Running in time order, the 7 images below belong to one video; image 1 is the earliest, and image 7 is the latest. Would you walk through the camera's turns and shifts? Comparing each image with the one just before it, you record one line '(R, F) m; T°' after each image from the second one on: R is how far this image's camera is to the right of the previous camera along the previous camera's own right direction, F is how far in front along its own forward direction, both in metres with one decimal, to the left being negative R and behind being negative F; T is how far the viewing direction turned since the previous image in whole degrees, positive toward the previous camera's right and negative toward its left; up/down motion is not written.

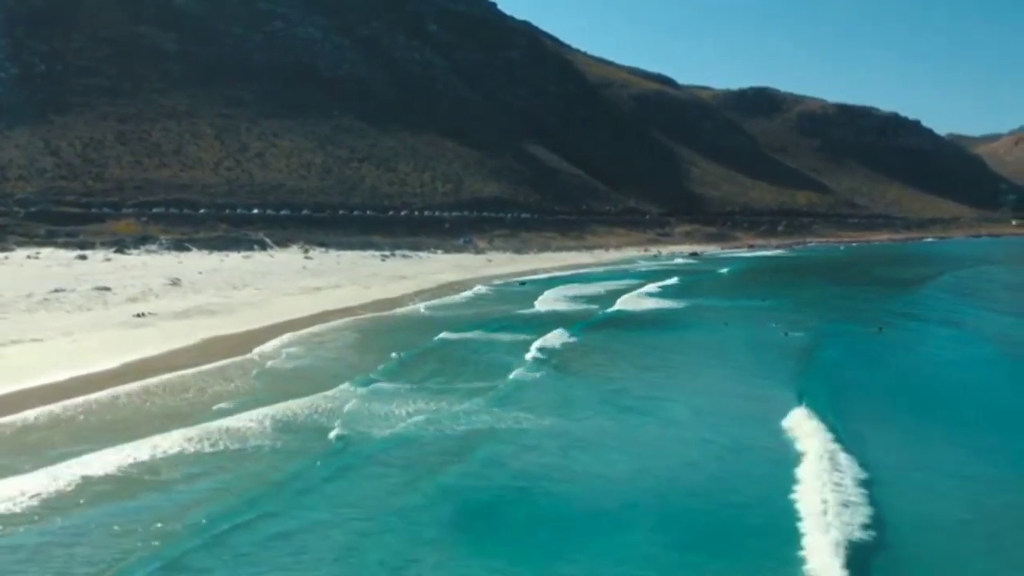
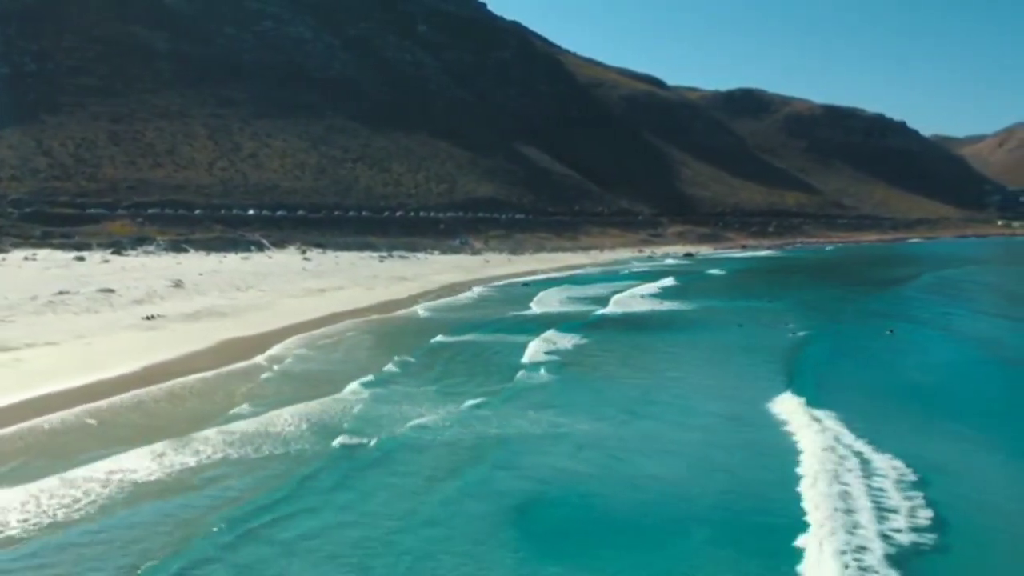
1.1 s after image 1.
(-0.8, 0.0) m; +1°
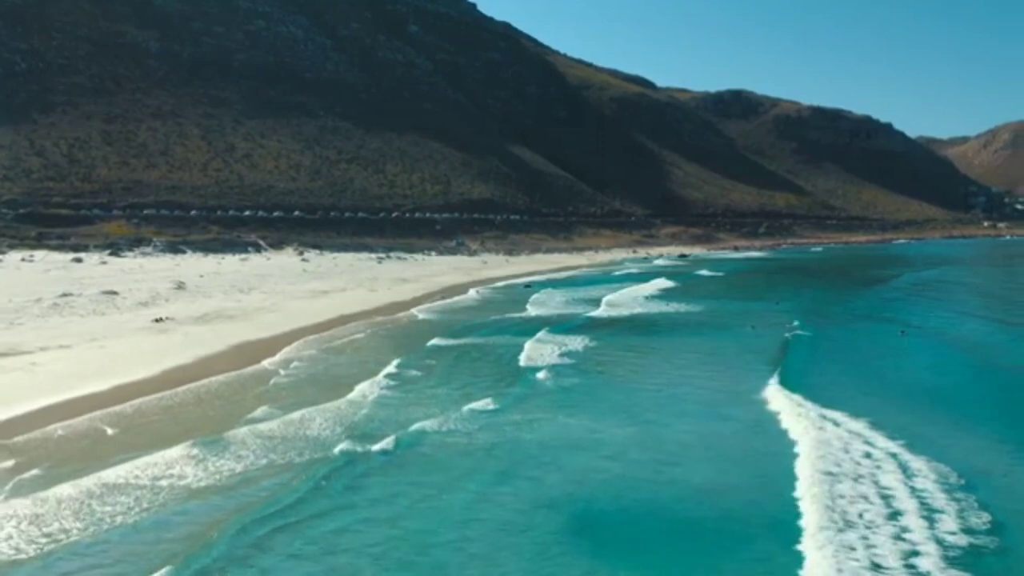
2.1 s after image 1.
(-0.8, 0.0) m; +1°
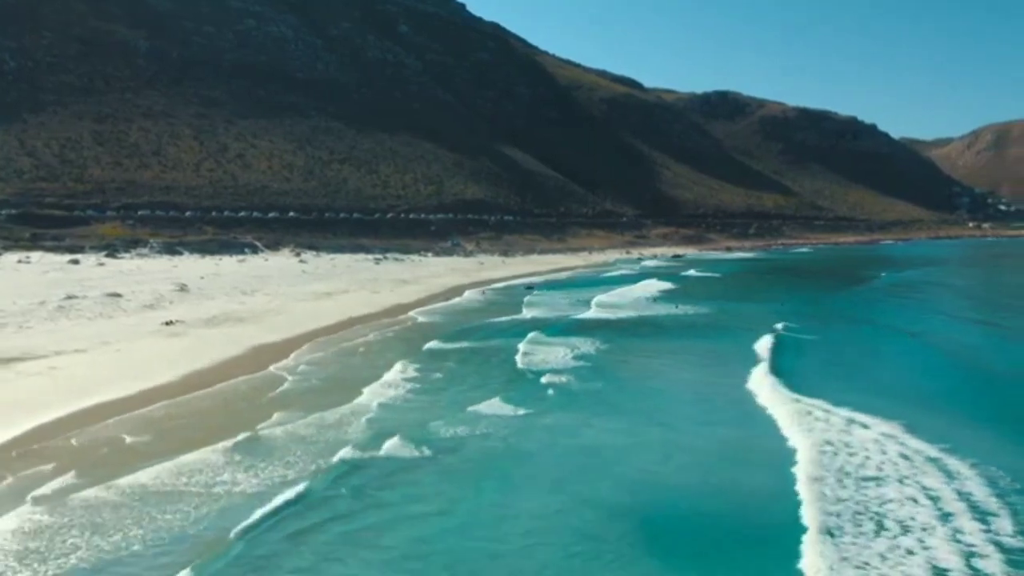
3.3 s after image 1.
(-0.9, 0.0) m; +1°
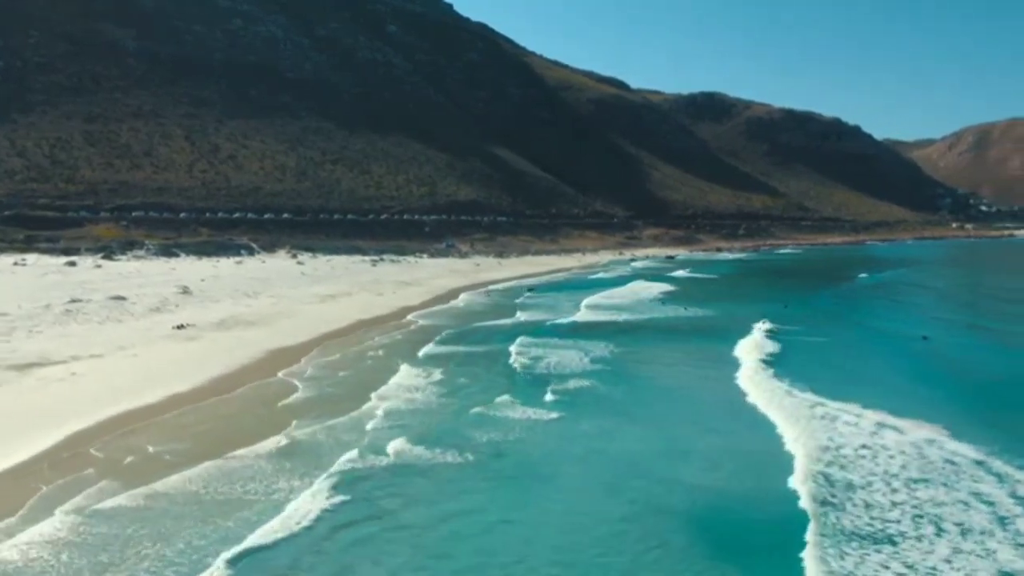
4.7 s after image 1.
(-1.0, 0.0) m; +1°
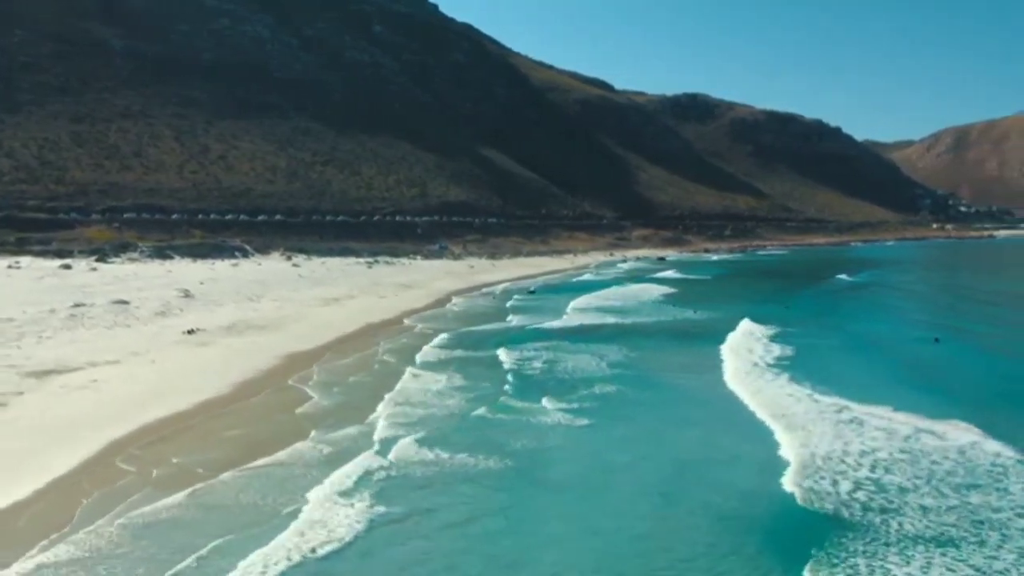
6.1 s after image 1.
(-1.1, +0.1) m; +1°
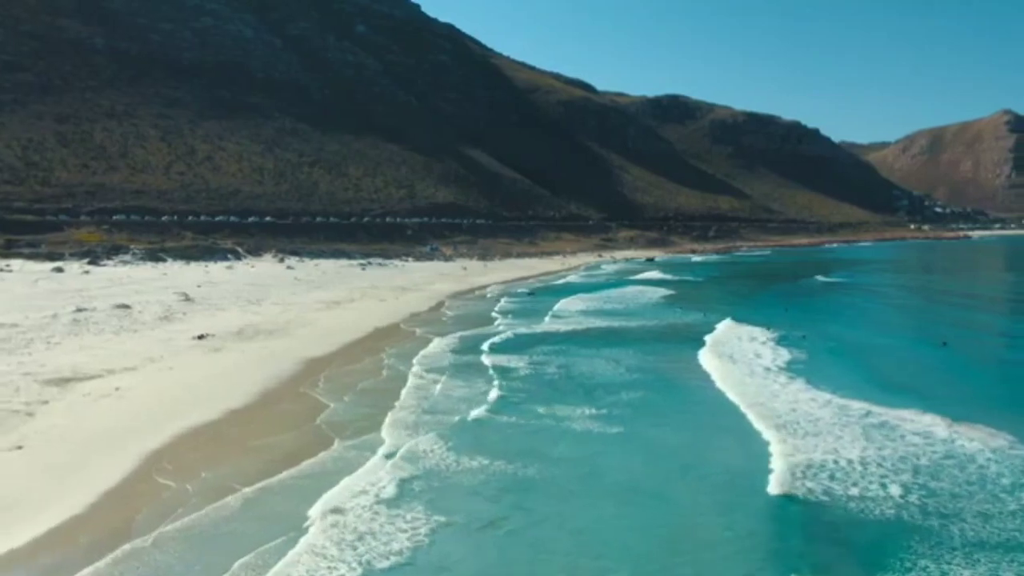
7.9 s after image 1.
(-1.1, +0.1) m; +2°
